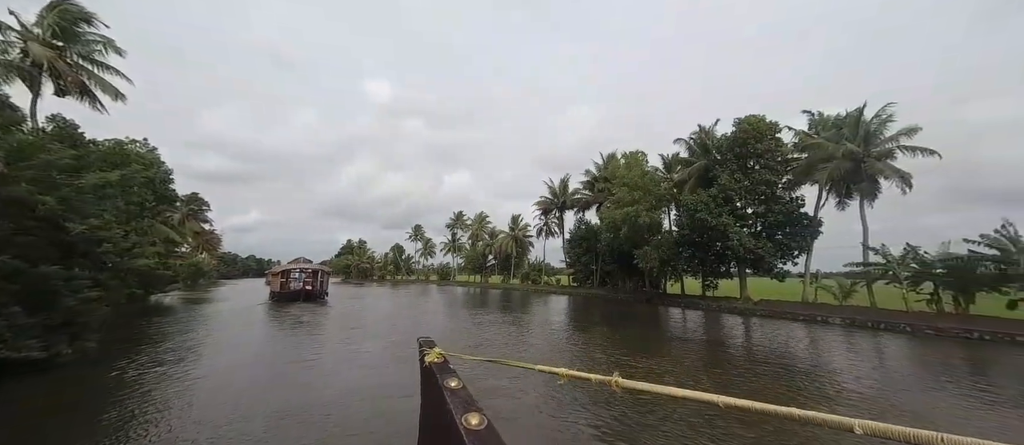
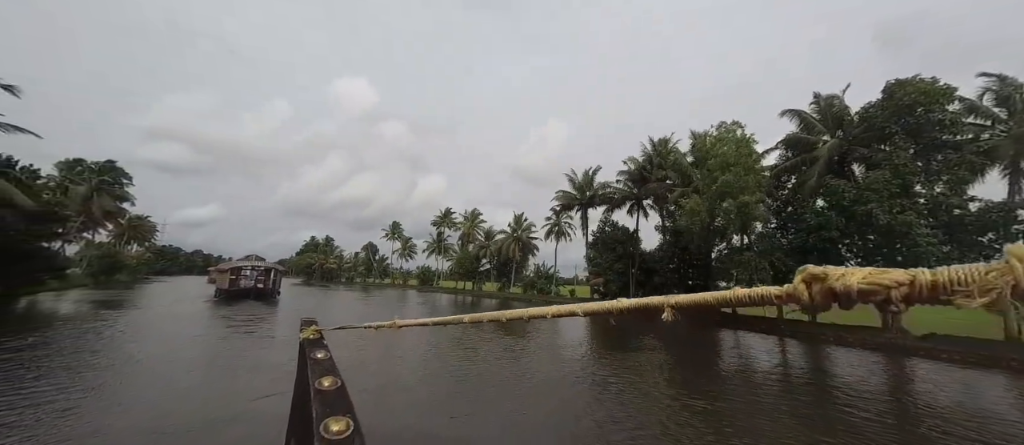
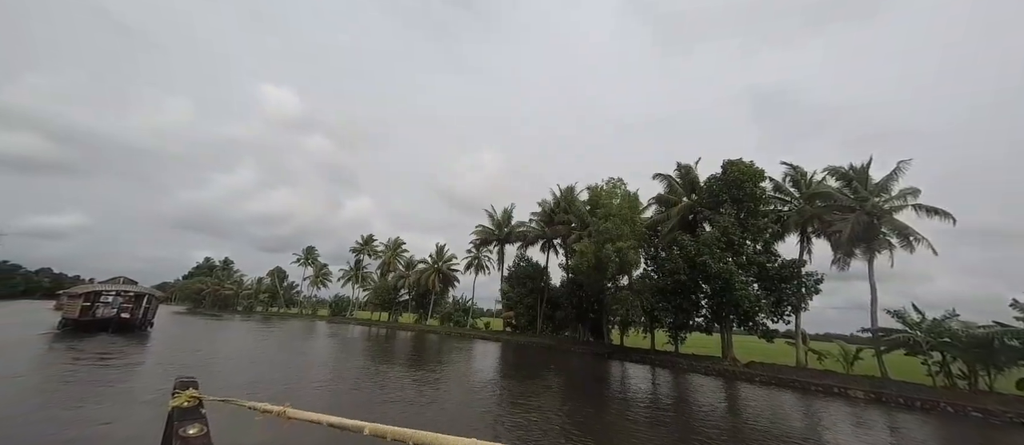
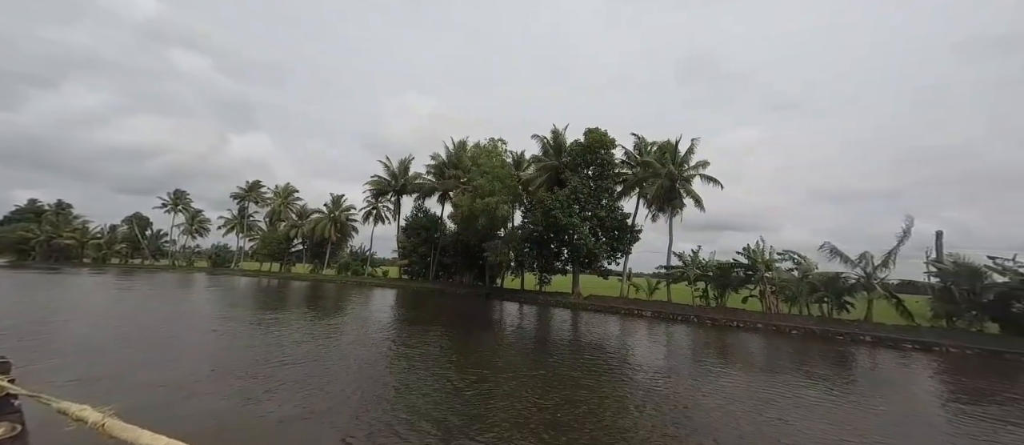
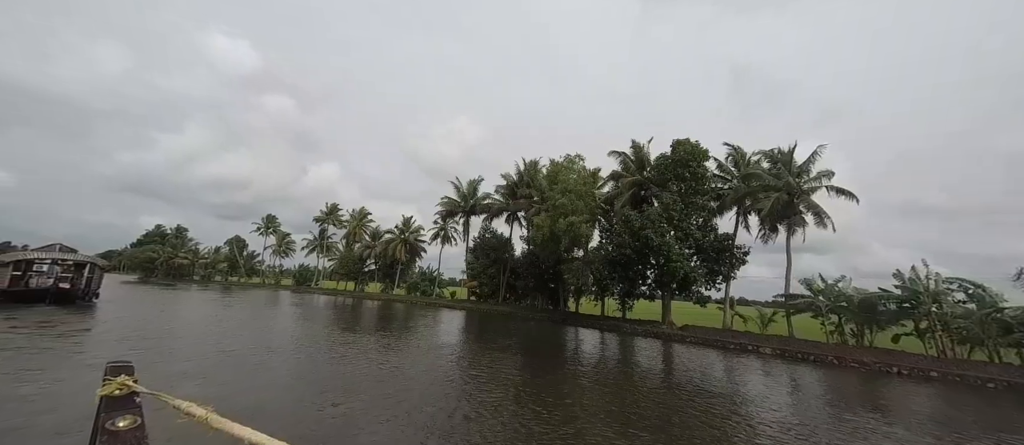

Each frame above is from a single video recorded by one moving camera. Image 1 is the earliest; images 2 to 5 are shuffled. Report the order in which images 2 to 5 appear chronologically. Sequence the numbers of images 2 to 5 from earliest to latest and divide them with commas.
4, 5, 3, 2
